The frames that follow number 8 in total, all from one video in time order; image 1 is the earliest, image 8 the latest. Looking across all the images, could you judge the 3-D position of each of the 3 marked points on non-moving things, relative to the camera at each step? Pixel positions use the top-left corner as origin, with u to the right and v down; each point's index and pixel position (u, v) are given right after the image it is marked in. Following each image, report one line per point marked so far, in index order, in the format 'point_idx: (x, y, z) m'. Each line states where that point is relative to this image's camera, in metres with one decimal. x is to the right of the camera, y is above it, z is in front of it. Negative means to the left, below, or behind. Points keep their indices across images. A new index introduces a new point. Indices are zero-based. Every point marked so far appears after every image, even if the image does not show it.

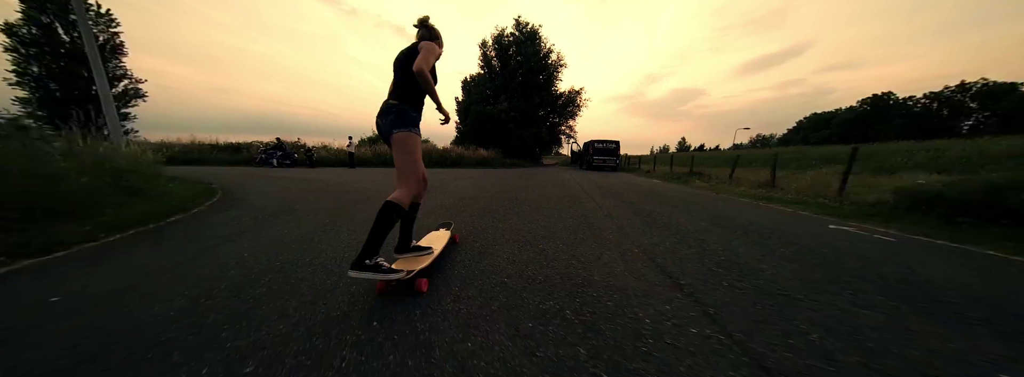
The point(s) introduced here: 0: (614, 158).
0: (+5.6, +1.8, +16.2) m
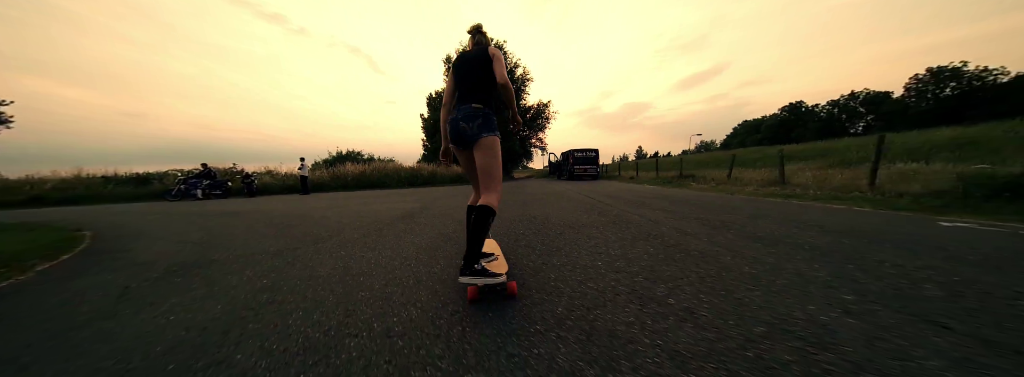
0: (+4.4, +1.2, +15.7) m
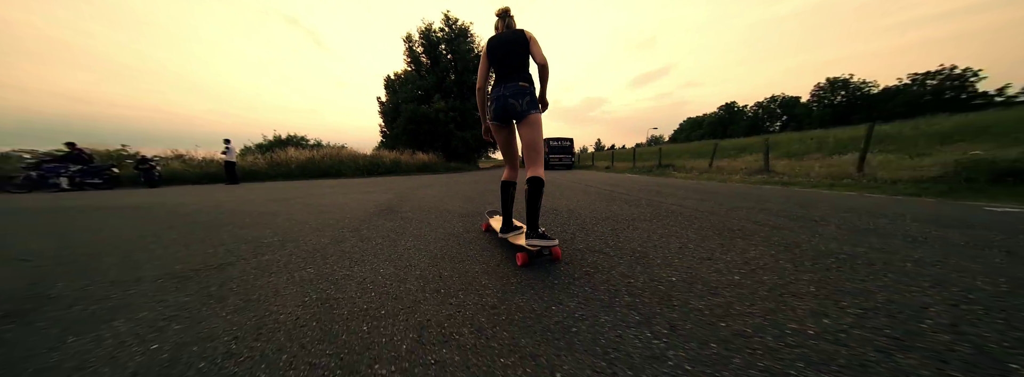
0: (+2.8, +1.7, +15.4) m
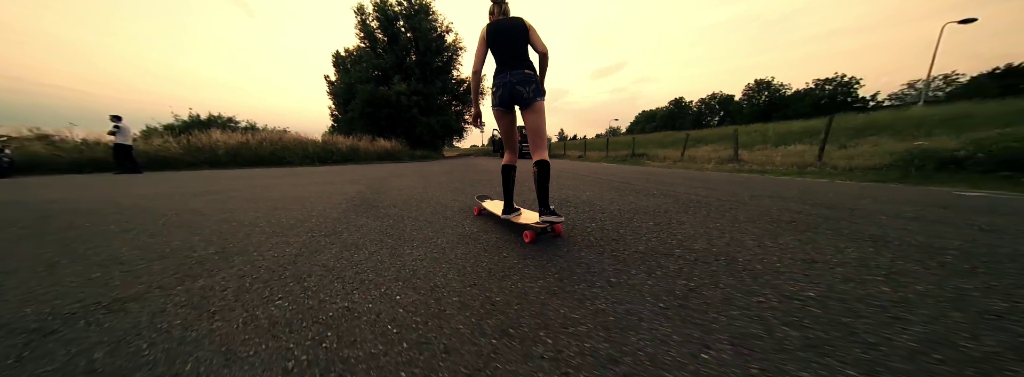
0: (+1.2, +2.3, +15.1) m
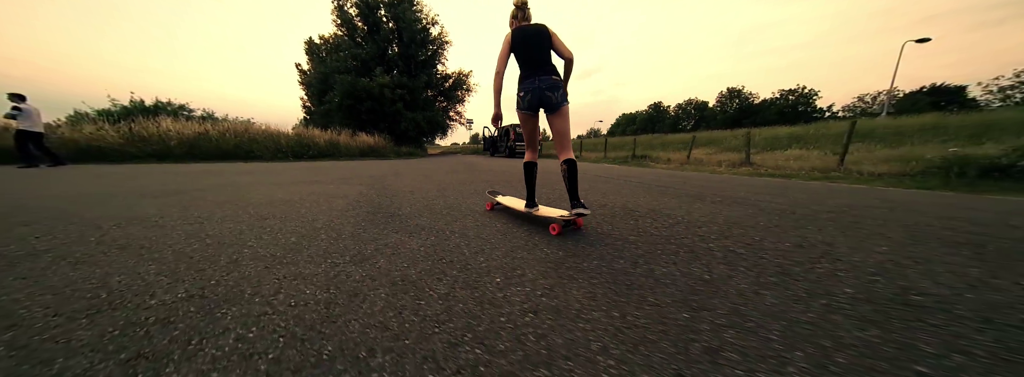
0: (+0.9, +2.2, +14.5) m
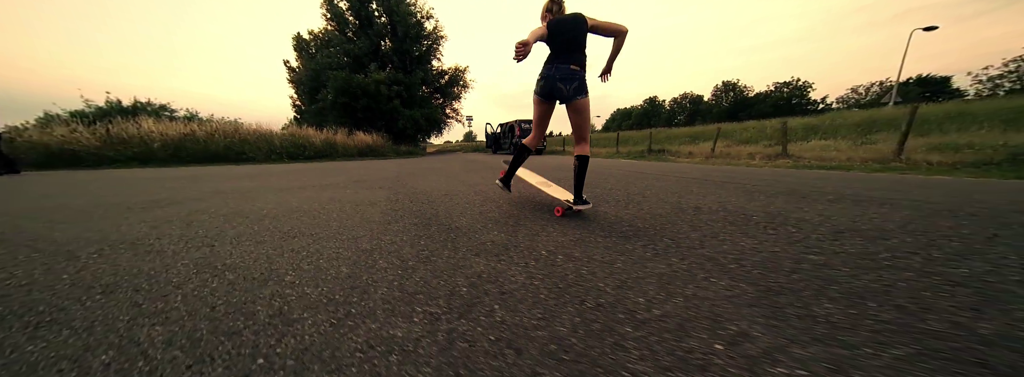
0: (+1.3, +2.3, +14.0) m
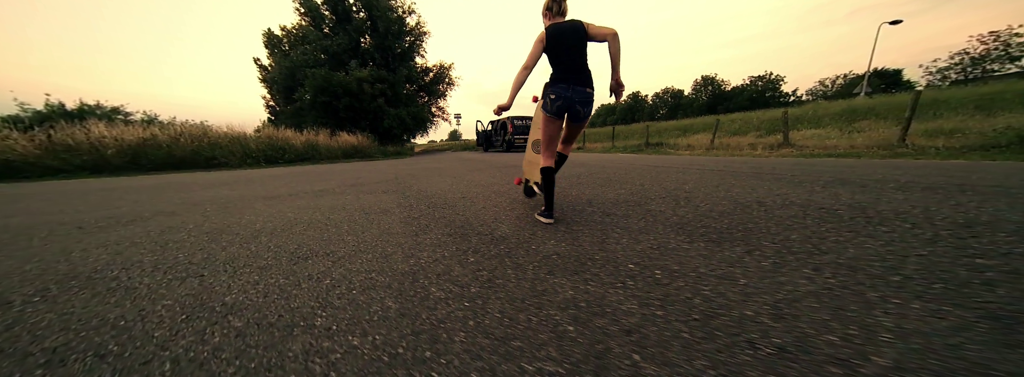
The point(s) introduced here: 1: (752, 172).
0: (+1.0, +2.5, +13.6) m
1: (+3.6, +0.2, +4.3) m
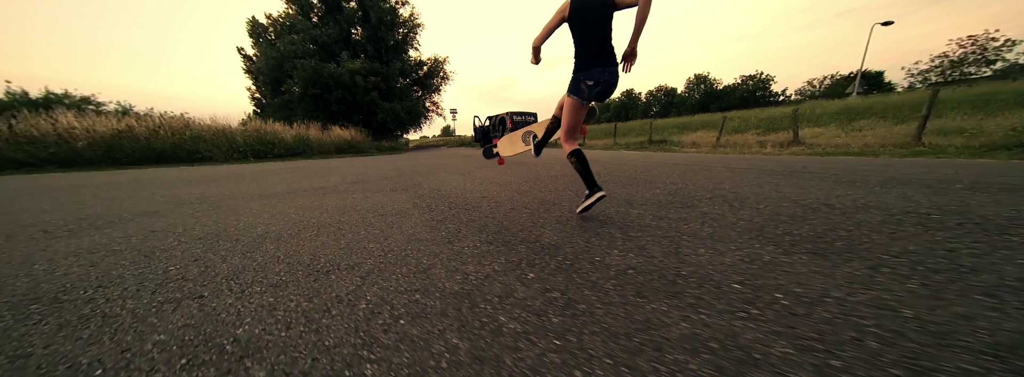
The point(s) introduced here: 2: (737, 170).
0: (+1.1, +2.6, +13.3) m
1: (+3.9, +0.2, +4.1) m
2: (+3.4, +0.3, +4.3) m
